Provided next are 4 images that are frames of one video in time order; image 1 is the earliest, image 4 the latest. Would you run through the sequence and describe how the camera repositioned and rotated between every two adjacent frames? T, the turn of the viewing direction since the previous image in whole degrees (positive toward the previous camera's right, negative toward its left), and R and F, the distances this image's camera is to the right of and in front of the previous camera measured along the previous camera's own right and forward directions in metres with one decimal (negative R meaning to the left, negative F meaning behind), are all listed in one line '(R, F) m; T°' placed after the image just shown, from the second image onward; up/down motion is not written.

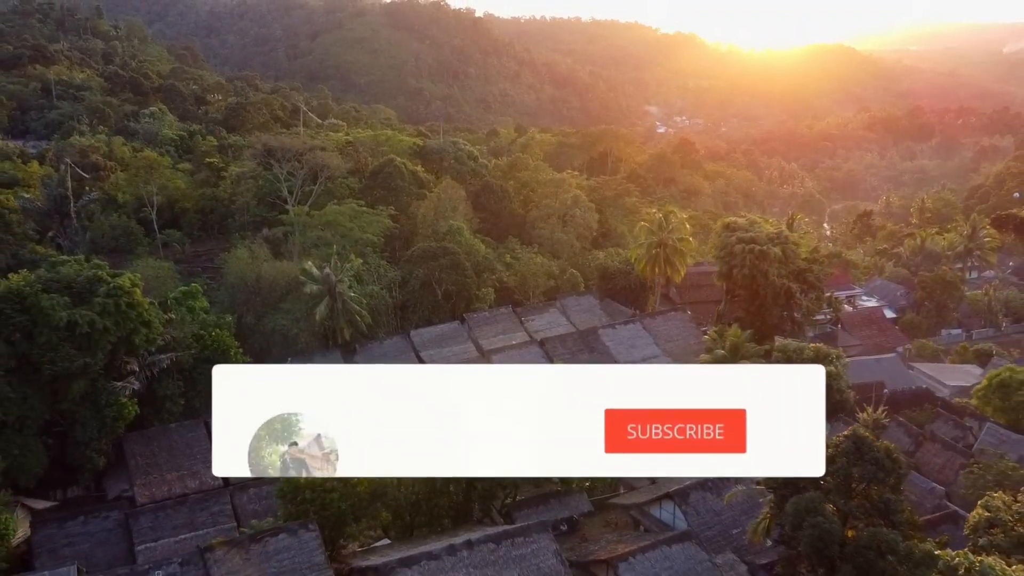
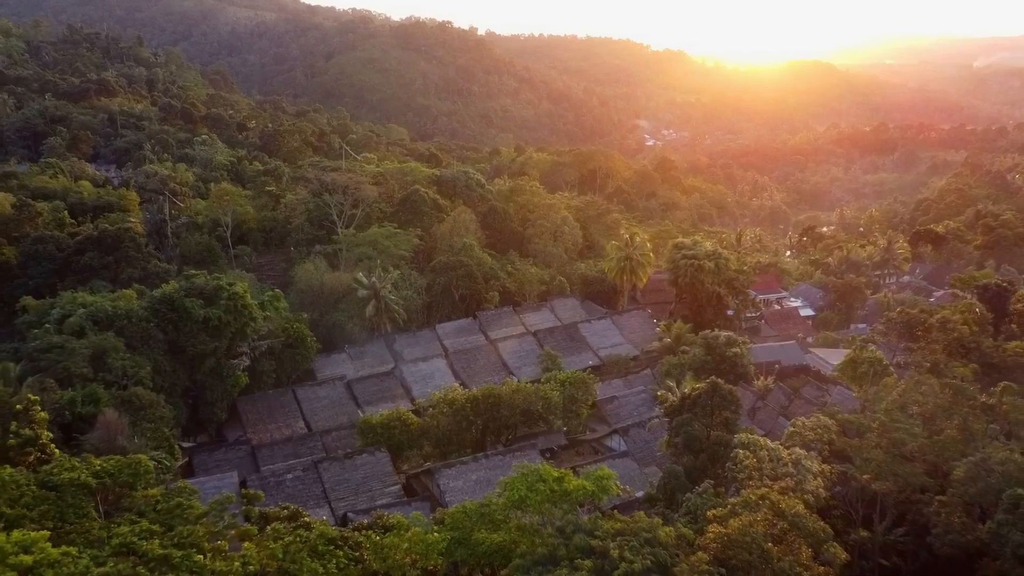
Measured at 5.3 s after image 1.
(0.0, -6.8) m; 0°
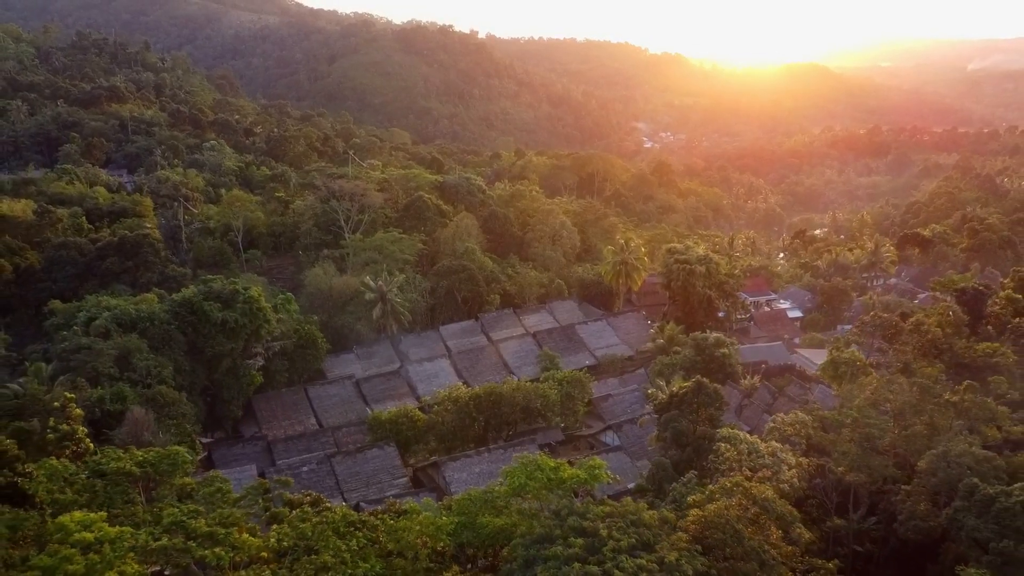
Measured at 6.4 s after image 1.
(0.0, -1.3) m; 0°
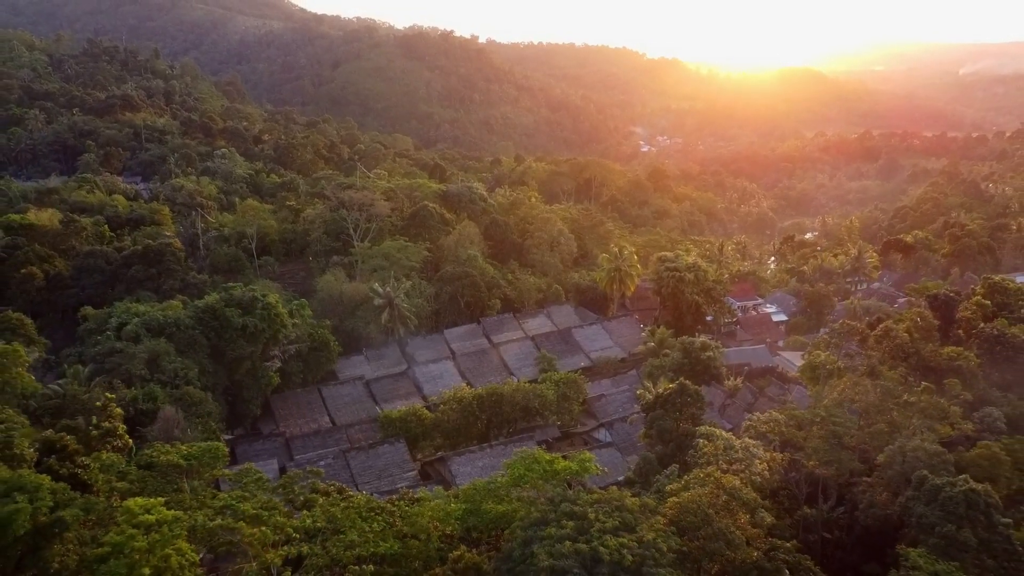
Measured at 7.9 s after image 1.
(0.0, -1.8) m; 0°
